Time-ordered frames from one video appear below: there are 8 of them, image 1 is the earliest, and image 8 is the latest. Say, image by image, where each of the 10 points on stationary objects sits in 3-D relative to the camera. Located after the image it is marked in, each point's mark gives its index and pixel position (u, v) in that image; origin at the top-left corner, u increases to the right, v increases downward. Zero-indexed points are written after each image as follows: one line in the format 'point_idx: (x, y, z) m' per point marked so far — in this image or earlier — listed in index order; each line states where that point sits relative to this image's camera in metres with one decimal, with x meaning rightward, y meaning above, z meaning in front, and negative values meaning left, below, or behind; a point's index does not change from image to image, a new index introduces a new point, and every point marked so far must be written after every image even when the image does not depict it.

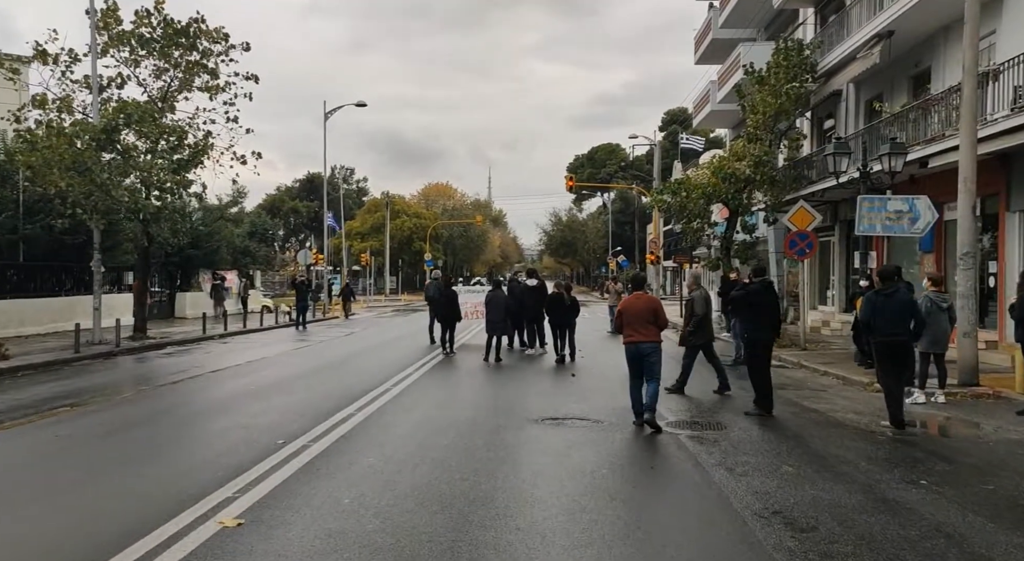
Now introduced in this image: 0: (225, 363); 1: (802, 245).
0: (-6.6, -1.9, +18.7) m
1: (+6.4, +0.8, +17.6) m
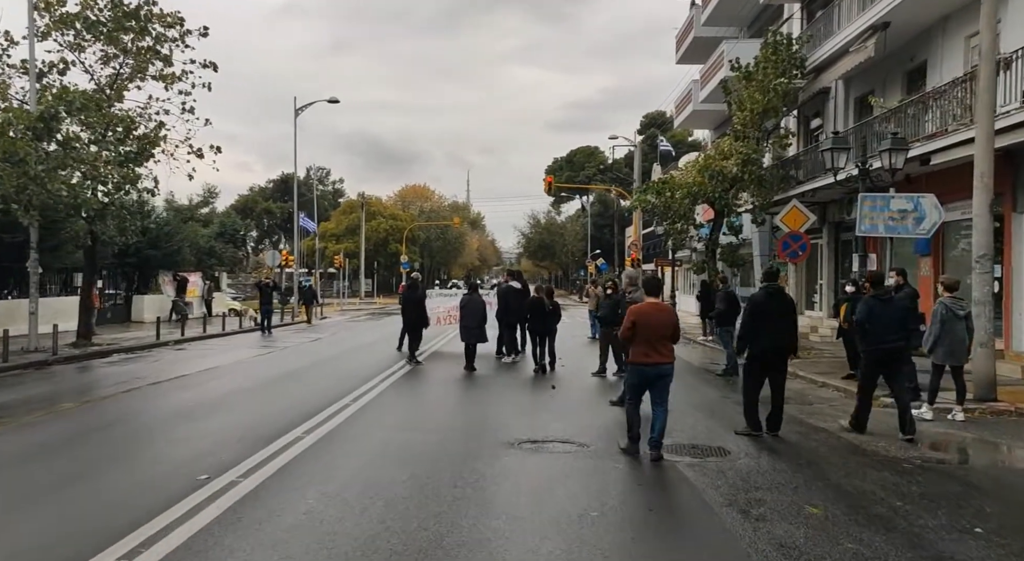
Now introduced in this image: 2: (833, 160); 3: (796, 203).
0: (-7.1, -1.9, +17.3) m
1: (+5.9, +0.7, +16.7) m
2: (+5.6, +2.1, +14.2) m
3: (+5.9, +1.6, +16.9) m
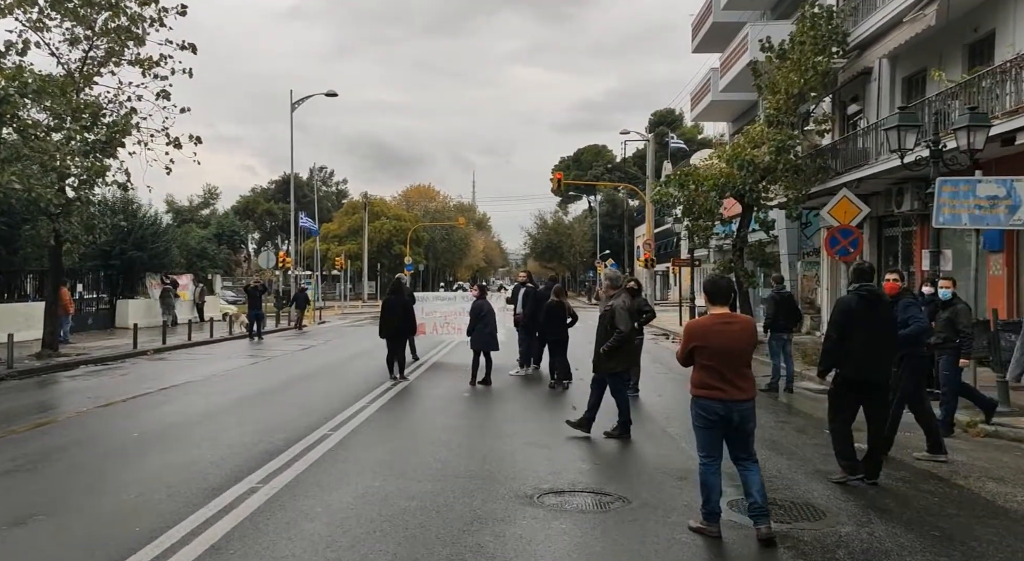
0: (-6.9, -2.0, +15.4) m
1: (+6.1, +0.7, +14.7) m
2: (+5.8, +2.1, +12.2) m
3: (+6.2, +1.6, +14.9) m
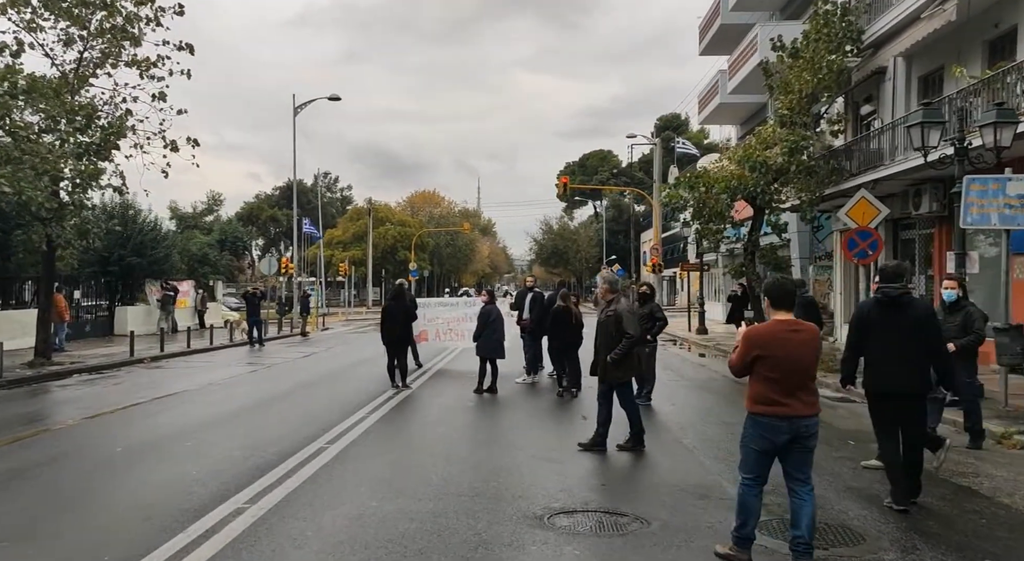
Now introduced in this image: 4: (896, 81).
0: (-6.8, -2.1, +15.0) m
1: (+6.2, +0.6, +14.2) m
2: (+5.9, +2.0, +11.7) m
3: (+6.3, +1.6, +14.4) m
4: (+8.9, +4.6, +18.8) m
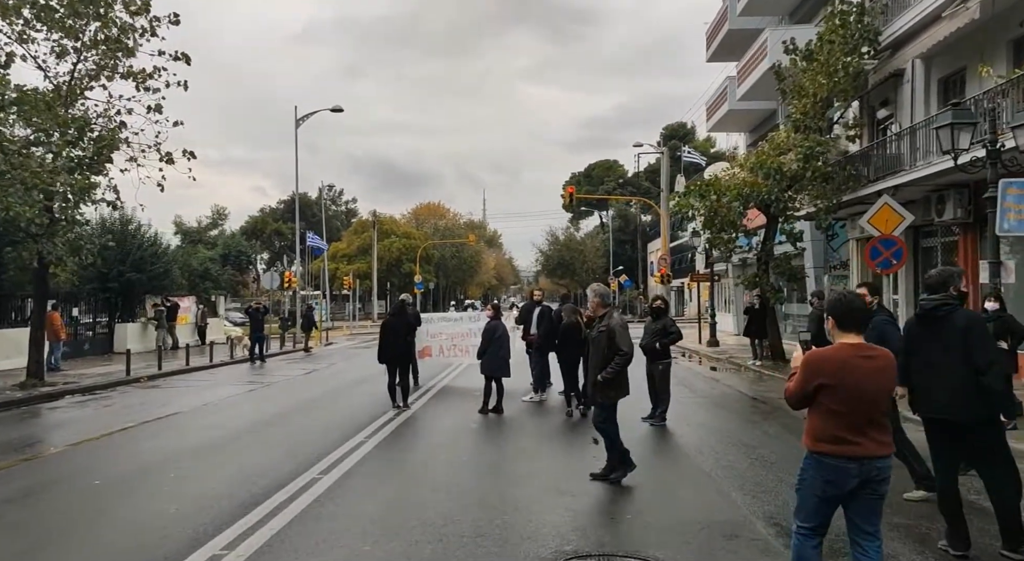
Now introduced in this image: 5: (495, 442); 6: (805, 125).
0: (-6.7, -2.4, +14.4) m
1: (+6.3, +0.4, +13.5) m
2: (+6.0, +1.9, +11.1) m
3: (+6.4, +1.4, +13.8) m
4: (+9.0, +4.4, +18.2) m
5: (-0.2, -2.0, +10.1) m
6: (+6.7, +3.6, +18.5) m
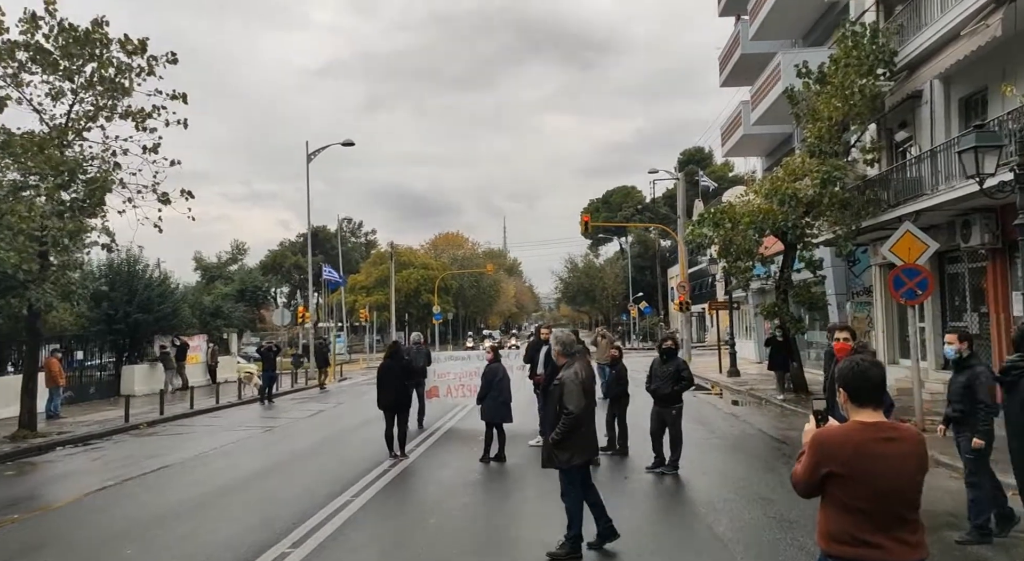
0: (-6.5, -3.2, +13.9) m
1: (+6.3, -0.1, +12.7) m
2: (+5.9, +1.5, +10.3) m
3: (+6.4, +0.9, +13.0) m
4: (+9.1, +3.8, +17.5) m
5: (-0.3, -2.5, +9.4) m
6: (+6.8, +2.9, +17.9) m
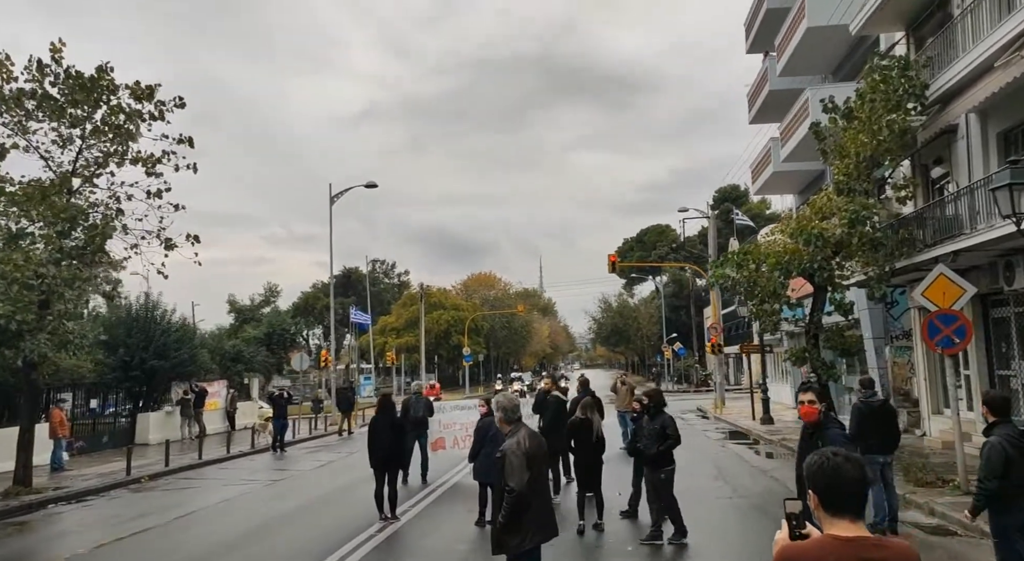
0: (-6.4, -4.0, +13.3) m
1: (+6.3, -0.8, +11.7) m
2: (+5.8, +0.9, +9.4) m
3: (+6.4, +0.2, +12.0) m
4: (+9.3, +2.9, +16.6) m
5: (-0.4, -3.1, +8.6) m
6: (+7.1, +2.0, +16.9) m
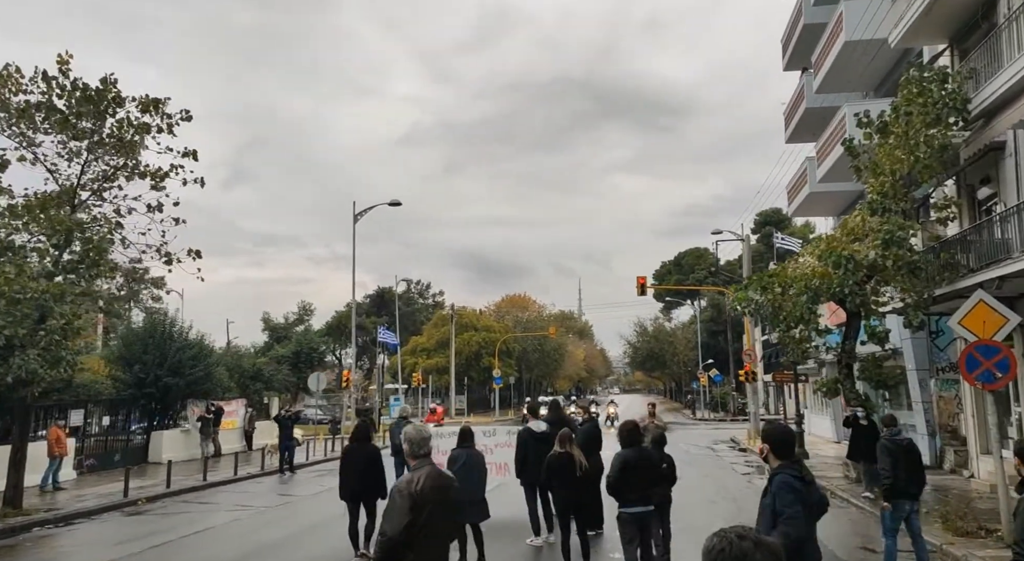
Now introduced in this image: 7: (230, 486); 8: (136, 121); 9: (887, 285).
0: (-6.4, -4.3, +12.7) m
1: (+6.3, -1.1, +10.6) m
2: (+5.7, +0.6, +8.3) m
3: (+6.4, -0.2, +10.9) m
4: (+9.6, +2.4, +15.4) m
5: (-0.6, -3.3, +7.7) m
6: (+7.3, +1.5, +15.8) m
7: (-6.9, -5.1, +19.9) m
8: (-7.8, +3.3, +16.8) m
9: (+7.4, -0.1, +16.0) m
